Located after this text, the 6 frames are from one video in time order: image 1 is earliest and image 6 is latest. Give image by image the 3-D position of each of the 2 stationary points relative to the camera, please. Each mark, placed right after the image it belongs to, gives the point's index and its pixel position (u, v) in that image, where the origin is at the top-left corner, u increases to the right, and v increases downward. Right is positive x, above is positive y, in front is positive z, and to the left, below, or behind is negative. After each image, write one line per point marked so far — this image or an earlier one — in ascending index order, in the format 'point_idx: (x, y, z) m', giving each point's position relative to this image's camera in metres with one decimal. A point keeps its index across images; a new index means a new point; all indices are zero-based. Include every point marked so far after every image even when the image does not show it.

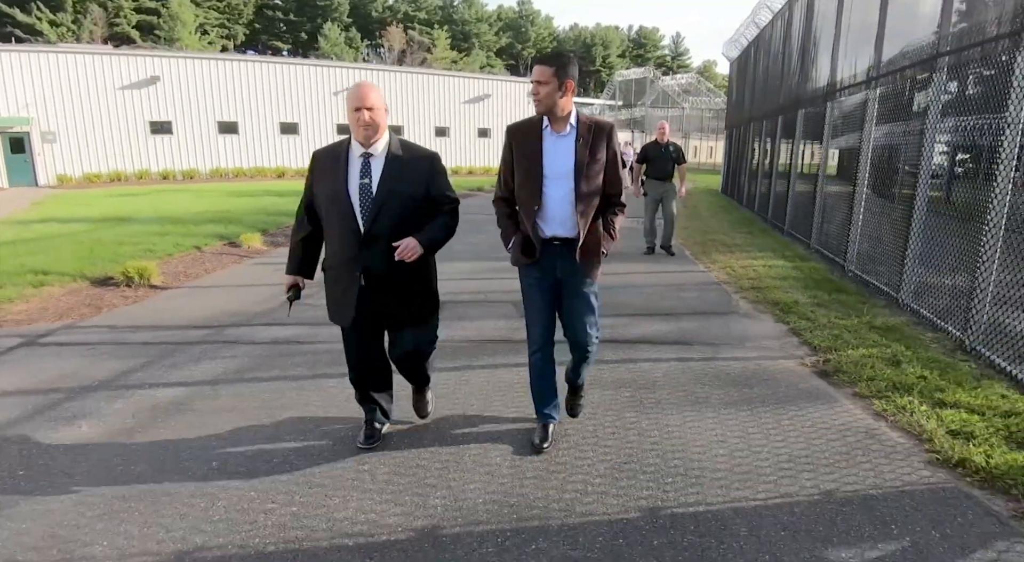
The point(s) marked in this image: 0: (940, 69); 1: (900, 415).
0: (+4.2, +2.1, +5.6) m
1: (+2.2, -0.8, +3.3) m
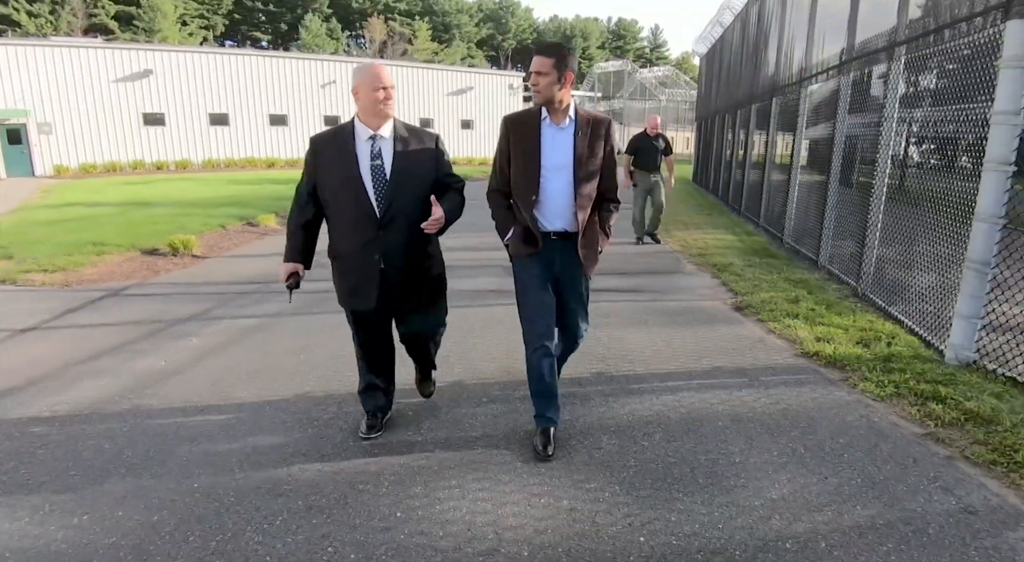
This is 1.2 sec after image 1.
0: (+4.1, +2.5, +6.9) m
1: (+2.2, -0.4, +4.6) m
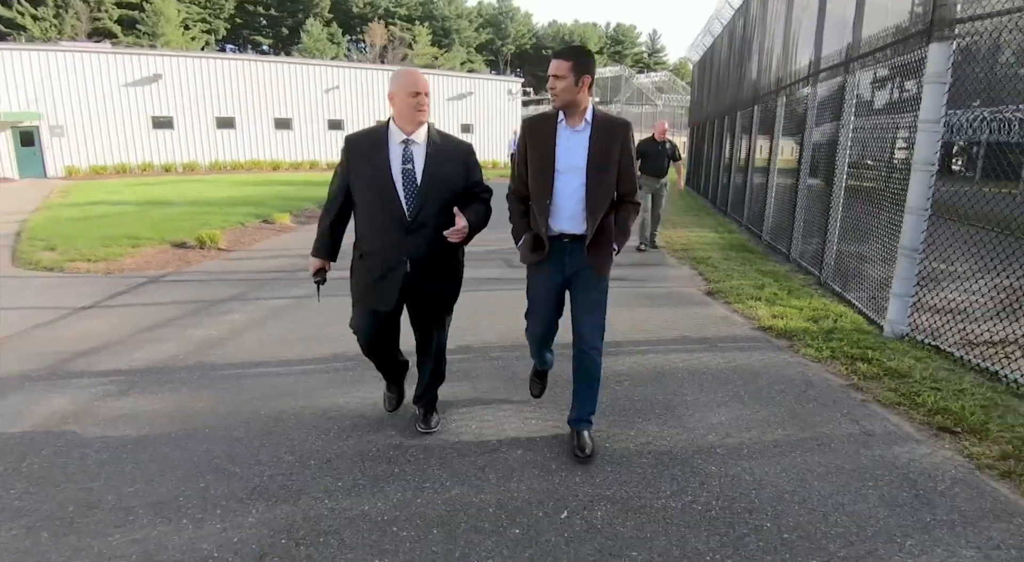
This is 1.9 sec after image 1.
0: (+4.0, +2.6, +7.6) m
1: (+2.2, -0.2, +5.3) m
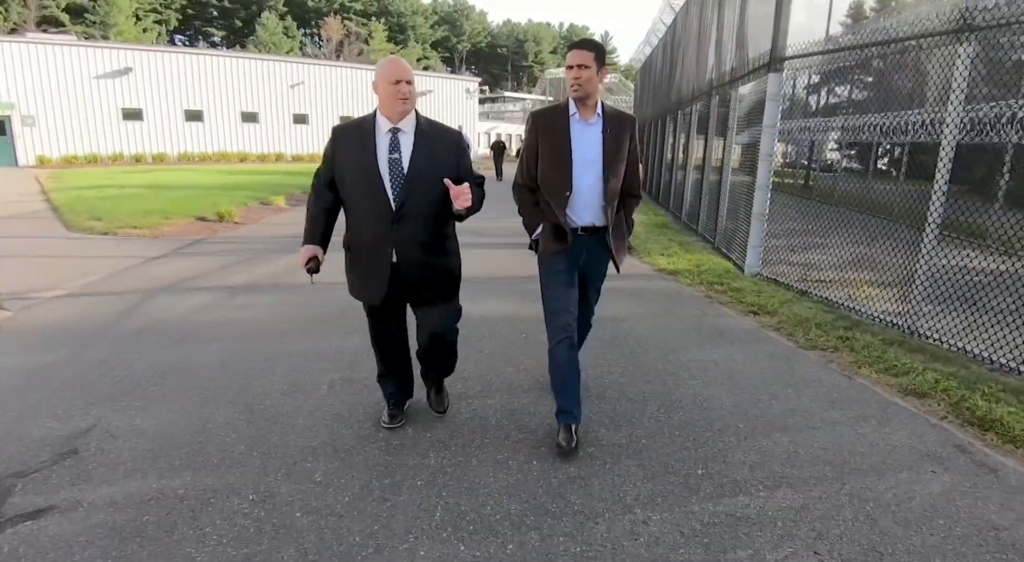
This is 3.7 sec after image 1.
0: (+3.5, +3.2, +9.8) m
1: (+1.8, +0.3, +7.3) m
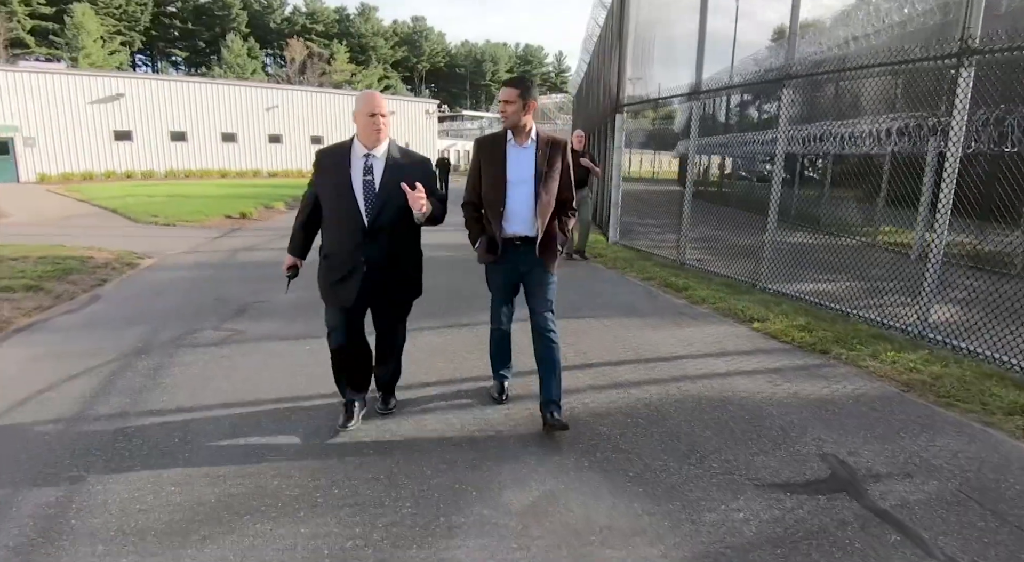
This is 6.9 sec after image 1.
0: (+2.2, +3.8, +13.7) m
1: (+0.7, +1.0, +11.0) m
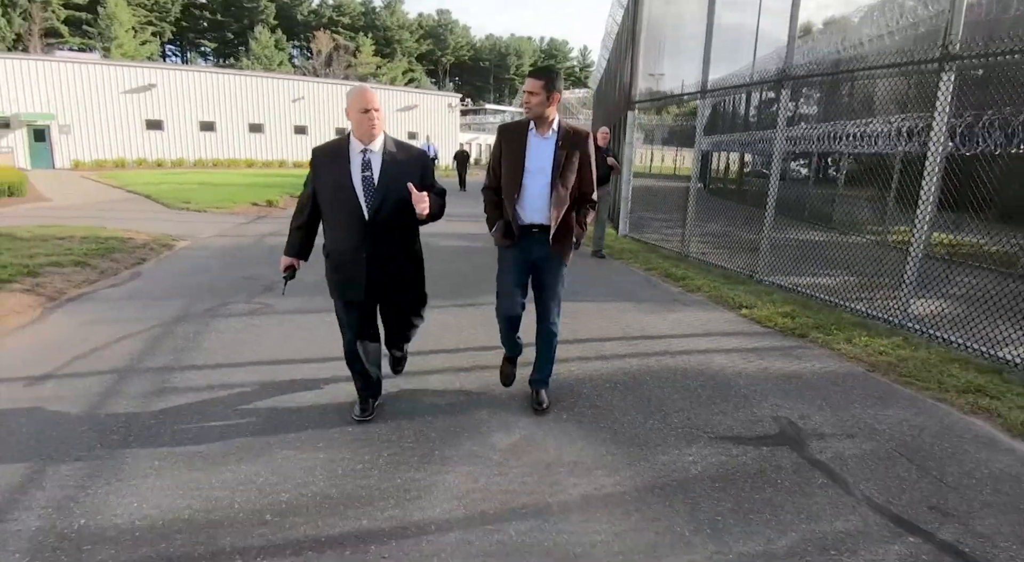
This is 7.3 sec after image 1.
0: (+2.6, +4.0, +14.0) m
1: (+1.0, +1.2, +11.5) m
